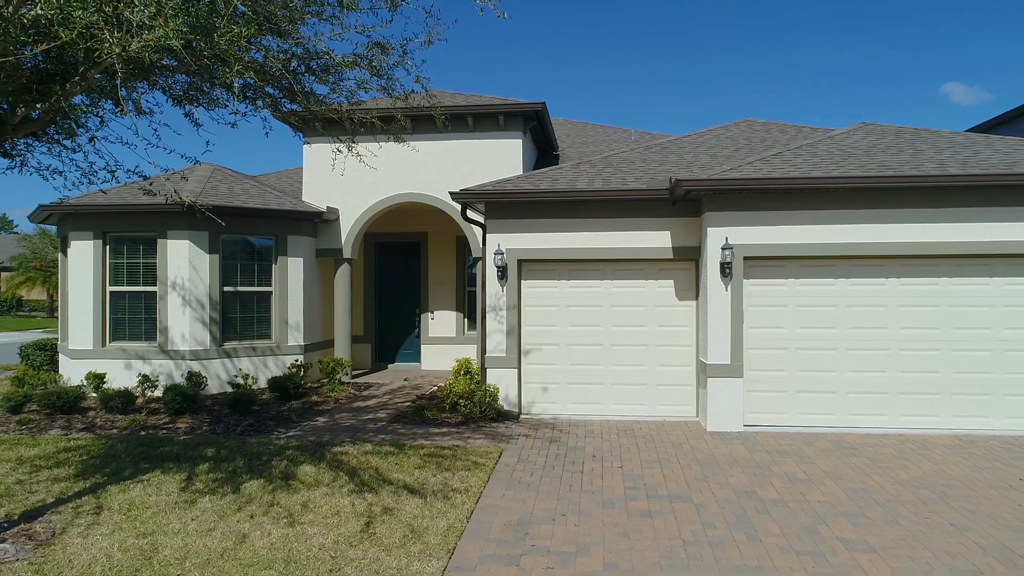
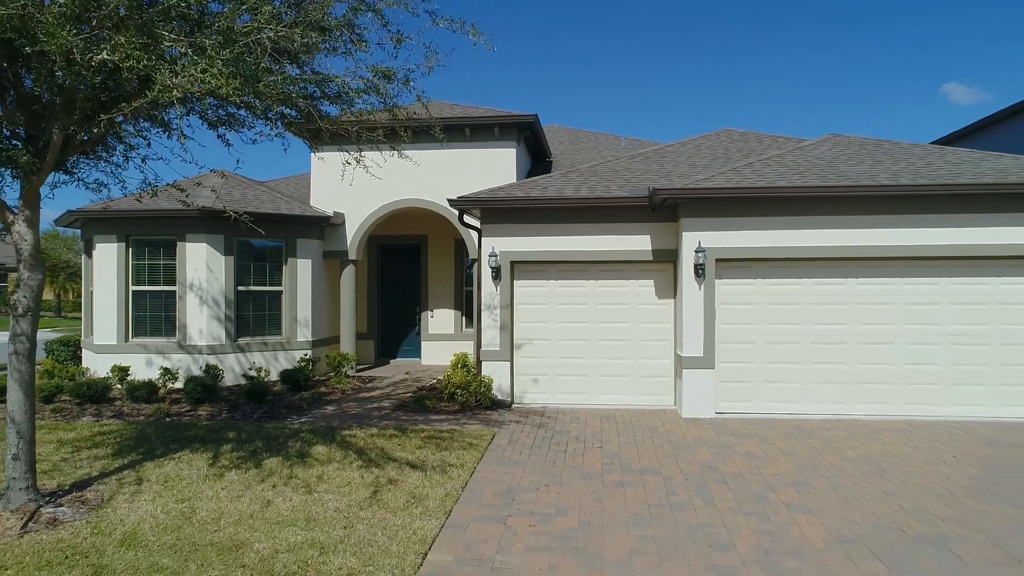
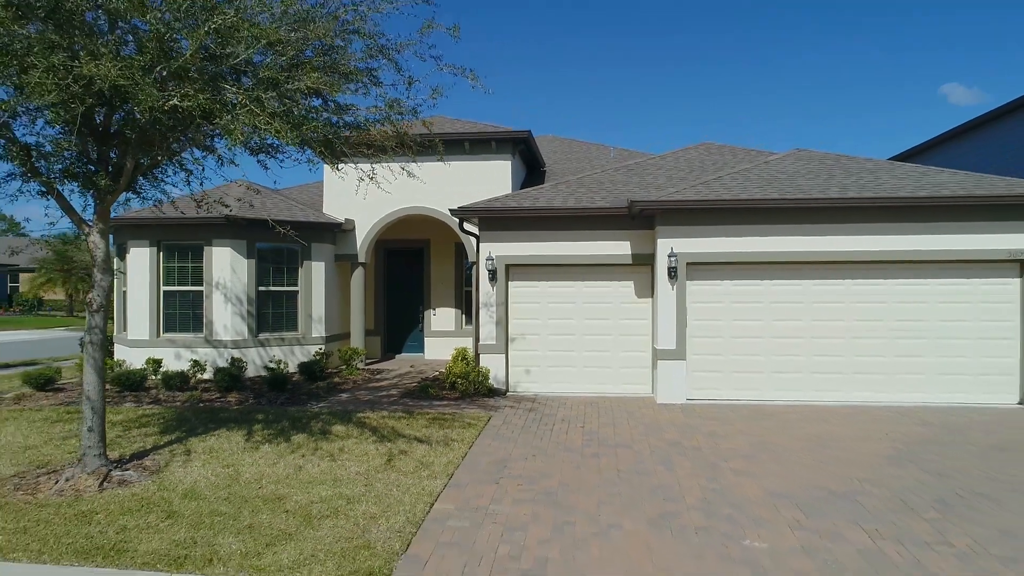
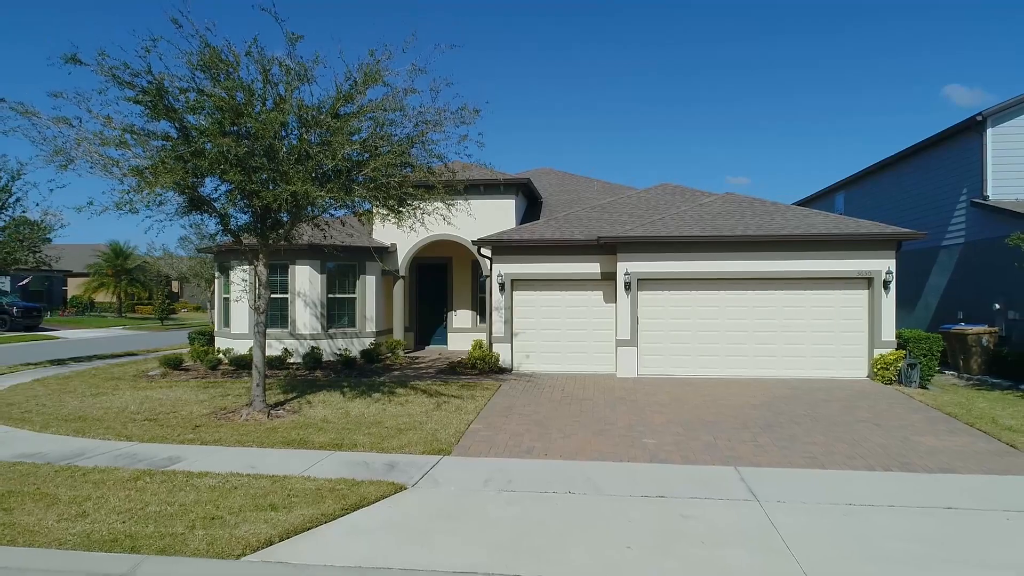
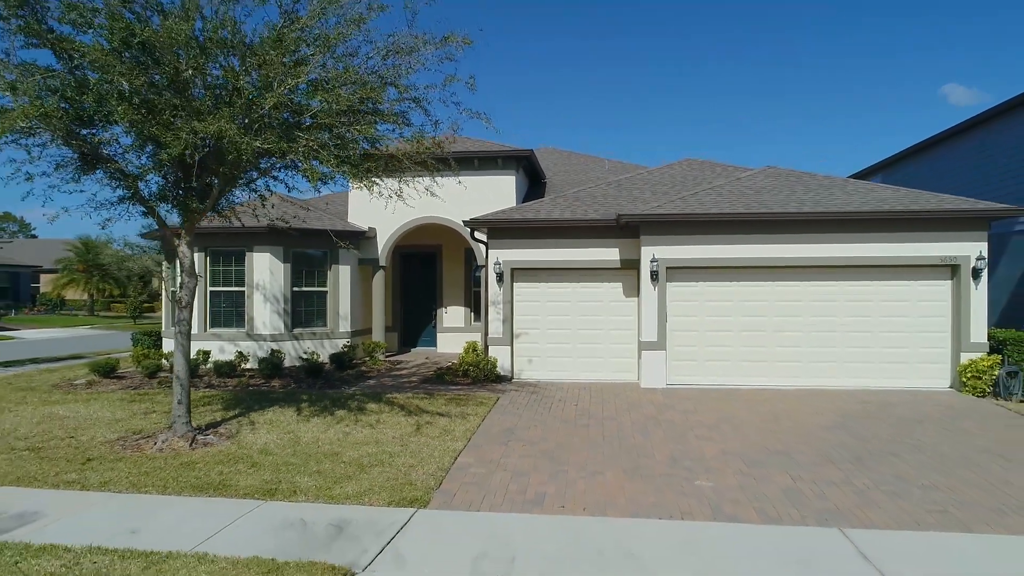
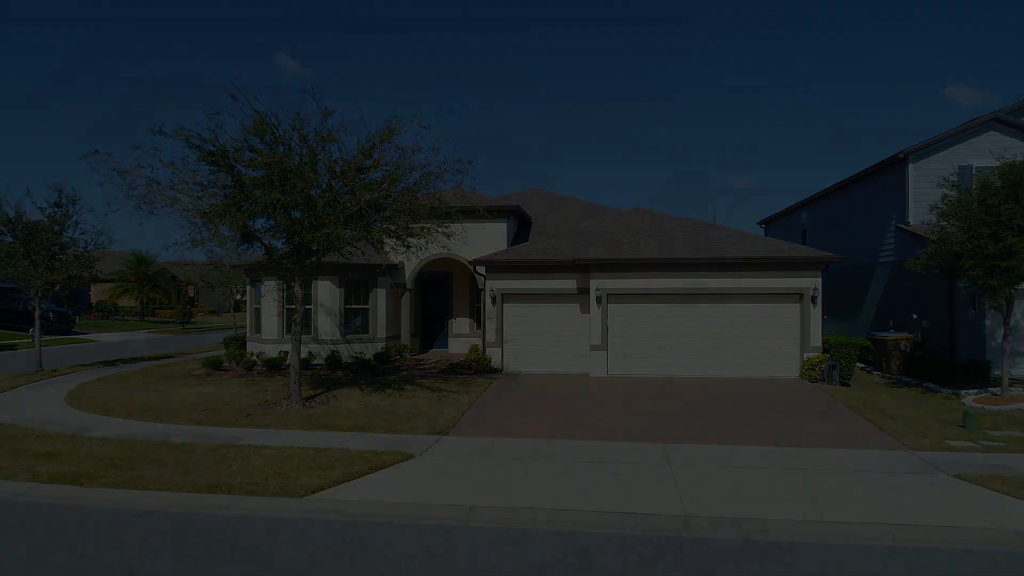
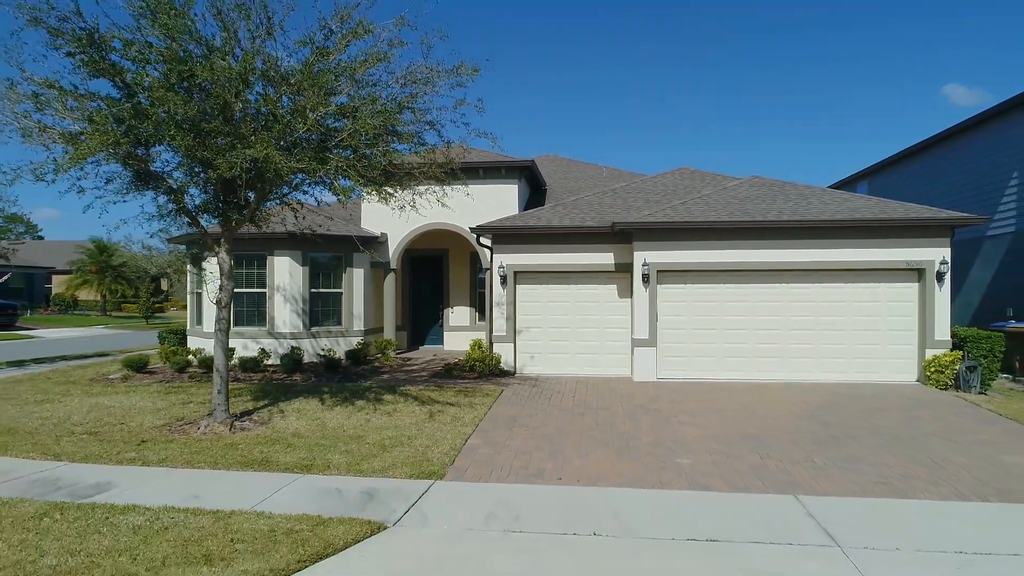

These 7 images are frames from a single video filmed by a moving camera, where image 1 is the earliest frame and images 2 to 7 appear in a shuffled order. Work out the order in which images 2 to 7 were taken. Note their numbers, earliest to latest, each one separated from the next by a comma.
2, 3, 5, 7, 4, 6
